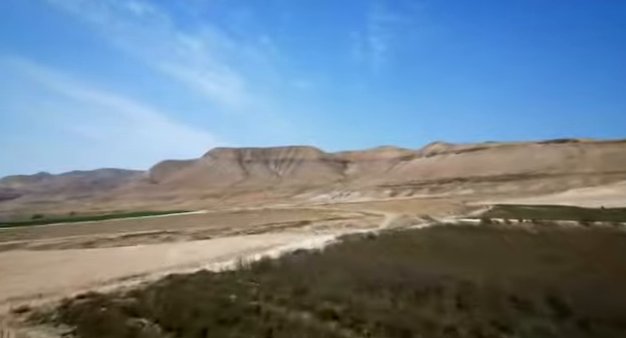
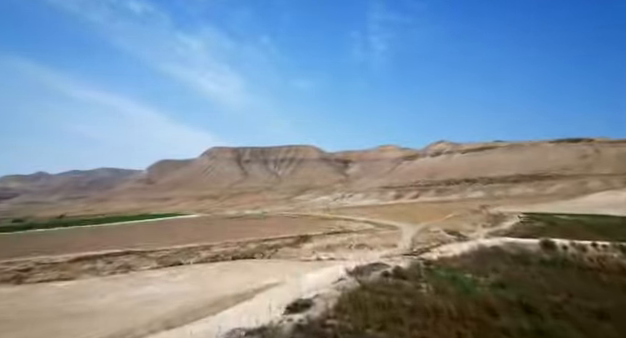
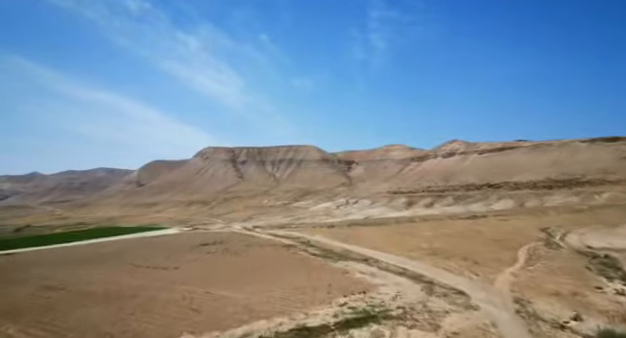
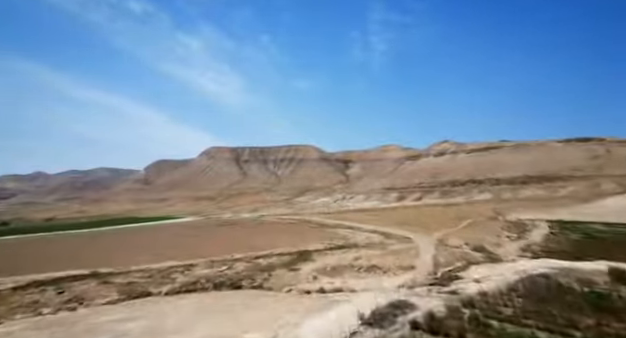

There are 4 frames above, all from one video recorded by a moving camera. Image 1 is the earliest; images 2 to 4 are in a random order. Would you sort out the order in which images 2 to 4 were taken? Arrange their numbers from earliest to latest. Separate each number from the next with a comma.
2, 4, 3
